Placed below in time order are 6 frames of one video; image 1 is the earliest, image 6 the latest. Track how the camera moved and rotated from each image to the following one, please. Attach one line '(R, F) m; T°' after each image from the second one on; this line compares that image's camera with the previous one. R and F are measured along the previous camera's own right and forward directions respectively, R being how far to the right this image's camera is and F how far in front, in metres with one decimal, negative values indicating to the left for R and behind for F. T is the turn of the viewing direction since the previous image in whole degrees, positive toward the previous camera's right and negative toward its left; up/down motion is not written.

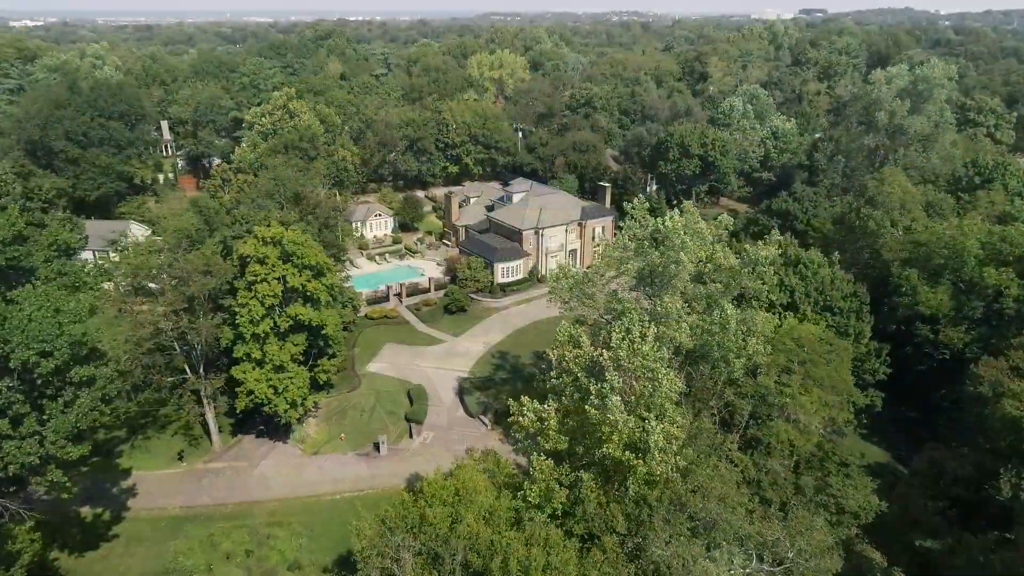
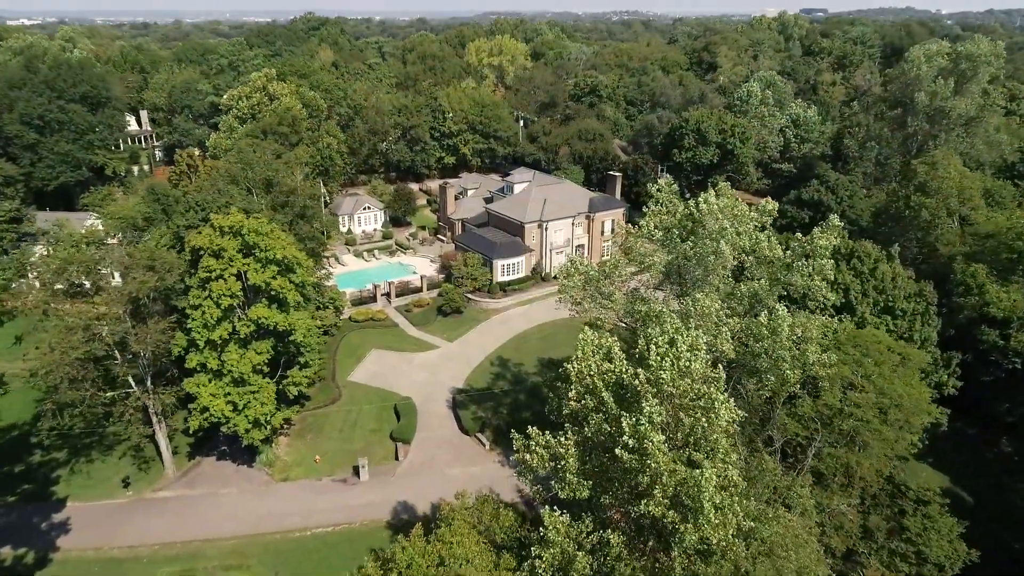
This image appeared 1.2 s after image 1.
(-0.1, +5.2) m; 0°
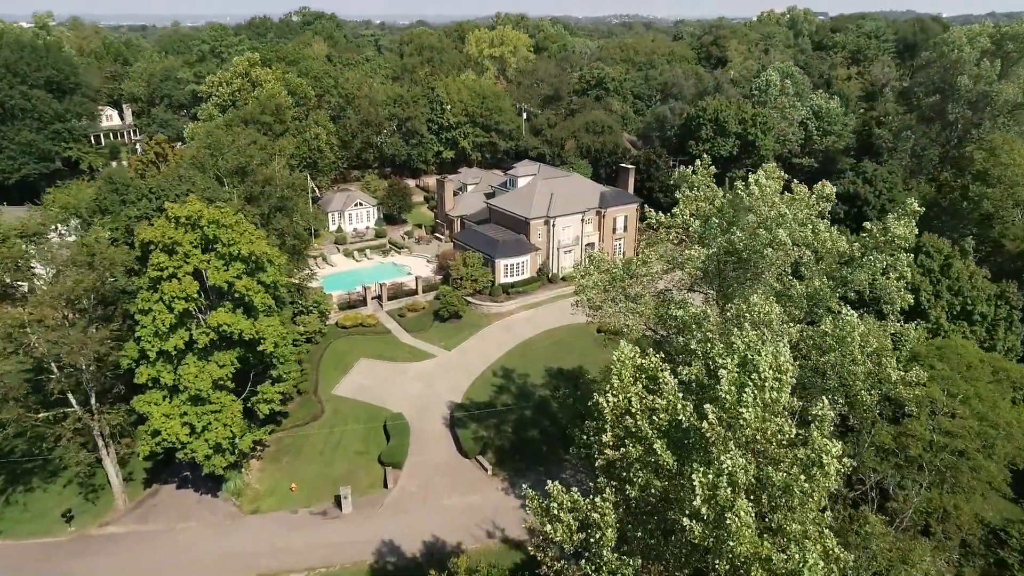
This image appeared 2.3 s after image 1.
(-0.2, +4.4) m; 0°
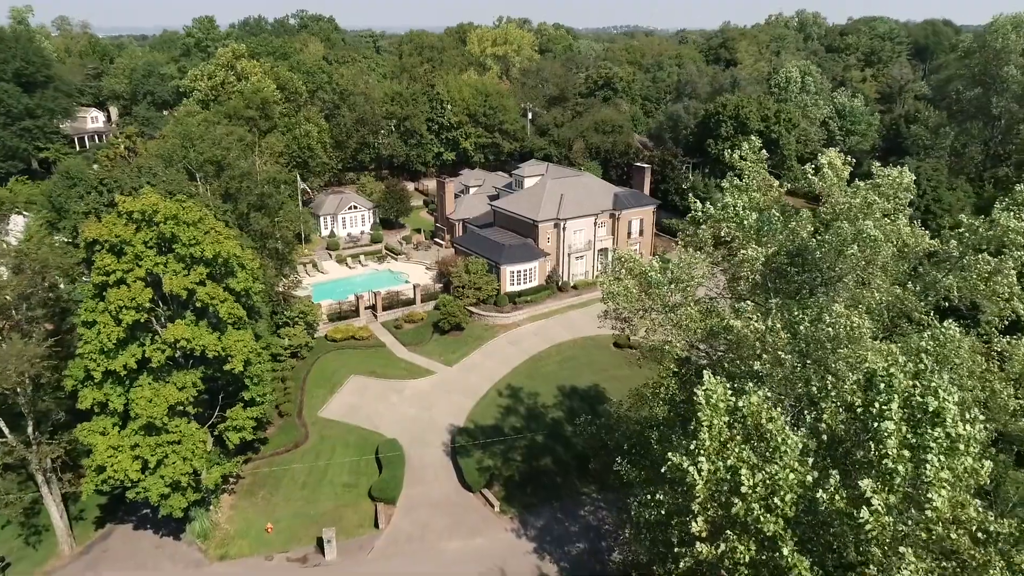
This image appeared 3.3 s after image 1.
(-0.4, +3.8) m; 0°
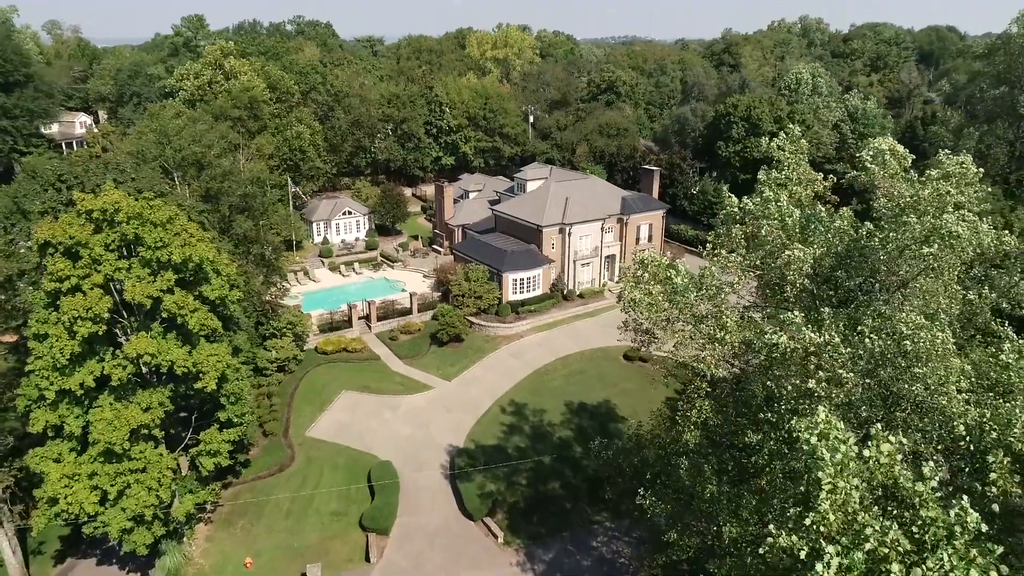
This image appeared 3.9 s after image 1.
(-0.2, +2.3) m; 0°
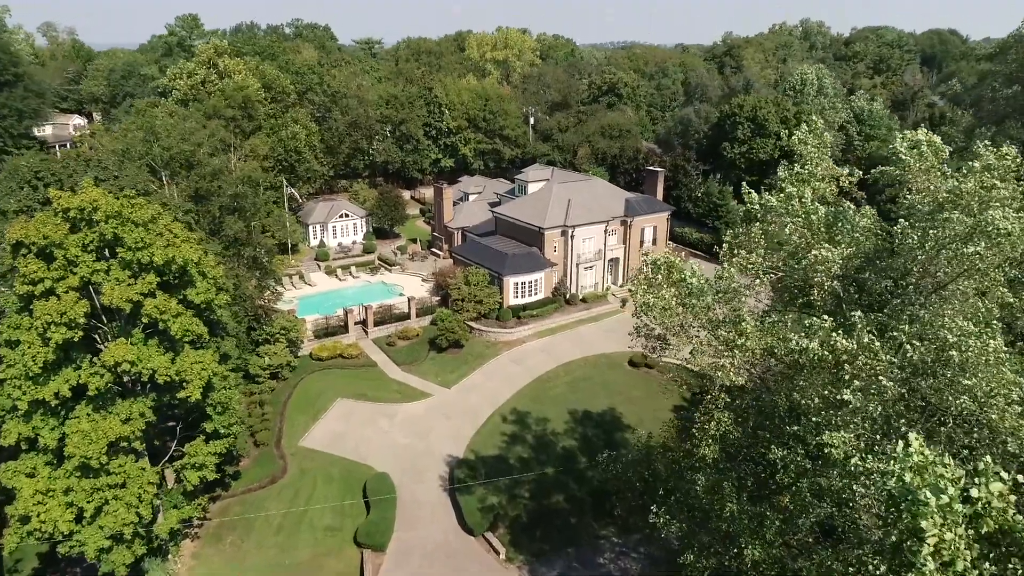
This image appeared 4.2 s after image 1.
(-0.1, +1.1) m; 0°
